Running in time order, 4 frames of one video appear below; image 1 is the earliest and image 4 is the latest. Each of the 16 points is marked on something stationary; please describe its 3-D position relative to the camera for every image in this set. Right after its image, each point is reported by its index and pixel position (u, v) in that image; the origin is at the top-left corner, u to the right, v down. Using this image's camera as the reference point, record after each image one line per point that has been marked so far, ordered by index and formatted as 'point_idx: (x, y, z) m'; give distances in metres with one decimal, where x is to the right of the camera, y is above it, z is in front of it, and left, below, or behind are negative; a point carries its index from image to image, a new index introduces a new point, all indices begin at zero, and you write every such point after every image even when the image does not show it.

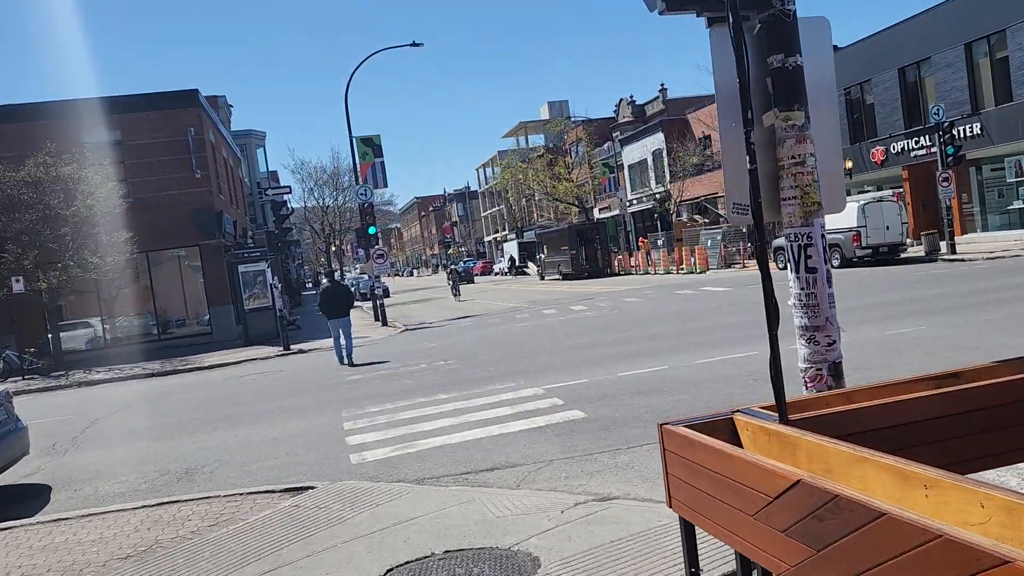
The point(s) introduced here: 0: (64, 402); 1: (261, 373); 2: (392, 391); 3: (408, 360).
0: (-8.7, -2.2, +16.0) m
1: (-5.1, -1.7, +17.0) m
2: (-1.7, -1.5, +11.8) m
3: (-2.0, -1.4, +15.4) m
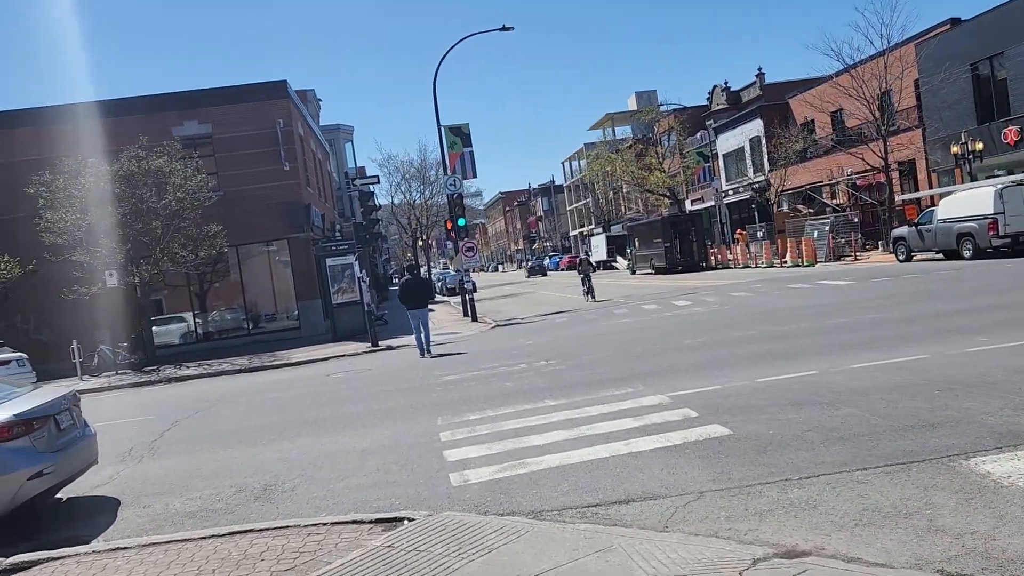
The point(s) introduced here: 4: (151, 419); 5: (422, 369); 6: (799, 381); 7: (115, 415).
0: (-6.8, -2.1, +15.4) m
1: (-3.2, -1.6, +16.0) m
2: (-0.3, -1.4, +10.5) m
3: (-0.1, -1.2, +14.2) m
4: (-5.3, -1.9, +12.2) m
5: (-1.5, -1.4, +14.1) m
6: (+3.1, -1.0, +8.8) m
7: (-6.4, -2.0, +13.2) m
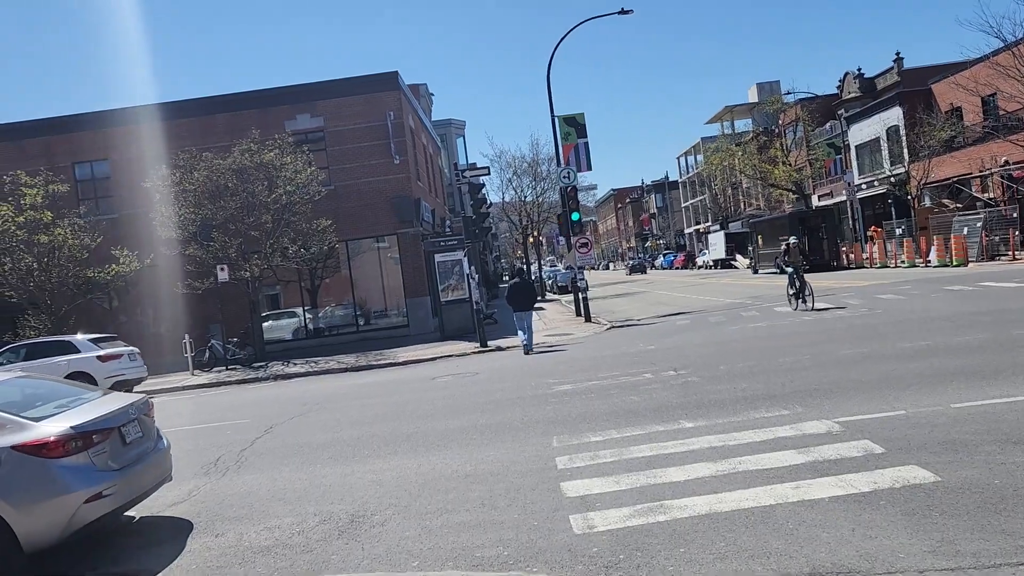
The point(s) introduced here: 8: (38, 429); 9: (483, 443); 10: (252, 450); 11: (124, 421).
0: (-4.7, -2.0, +14.8) m
1: (-1.0, -1.6, +14.9) m
2: (+1.1, -1.4, +9.1) m
3: (+1.7, -1.2, +12.6) m
4: (-3.6, -1.9, +11.3) m
5: (+0.4, -1.4, +12.8) m
6: (+4.2, -1.0, +6.9) m
7: (-4.6, -2.0, +12.6) m
8: (-3.3, -1.0, +5.9) m
9: (-0.3, -1.6, +8.5) m
10: (-3.0, -1.9, +9.4) m
11: (-3.0, -1.0, +6.5) m
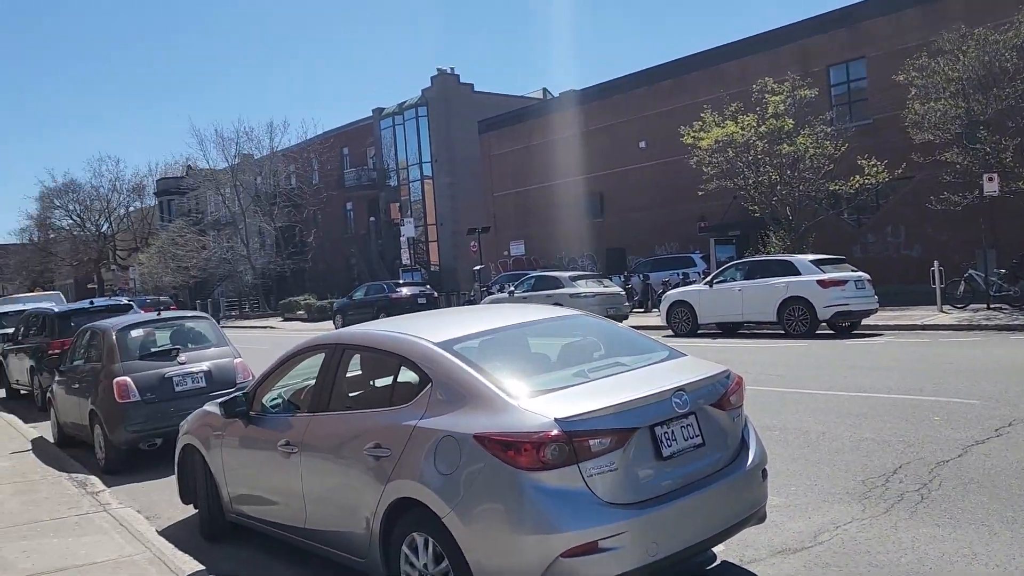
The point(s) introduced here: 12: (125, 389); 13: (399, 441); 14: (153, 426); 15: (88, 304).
0: (+6.0, -0.9, +10.2) m
1: (+8.4, -0.8, +7.4) m
2: (+5.3, -1.1, +2.1) m
3: (+8.5, -0.8, +3.9) m
4: (+4.0, -1.1, +7.3) m
5: (+7.7, -0.8, +5.0) m
6: (+5.6, -1.1, -1.7) m
7: (+4.4, -1.0, +8.7) m
8: (+0.1, -0.5, +3.5) m
9: (+3.9, -1.2, +2.8) m
10: (+3.0, -1.2, +5.5) m
11: (+0.7, -0.6, +3.6) m
12: (-3.3, -0.9, +7.0) m
13: (-0.5, -0.7, +3.8) m
14: (-3.0, -1.2, +7.0) m
15: (-5.6, -0.2, +11.0) m
